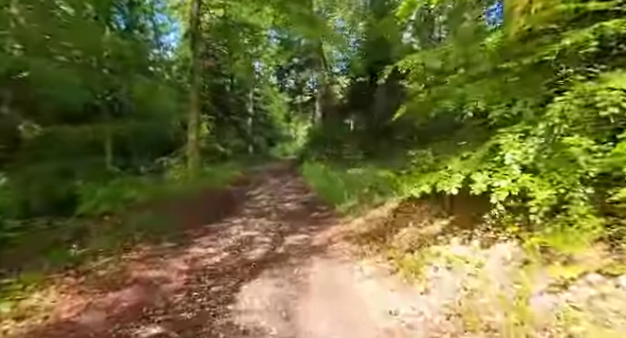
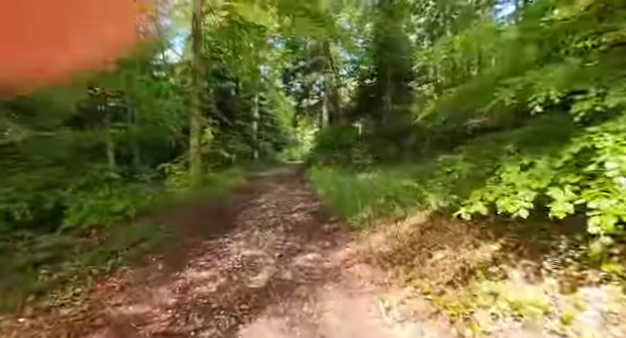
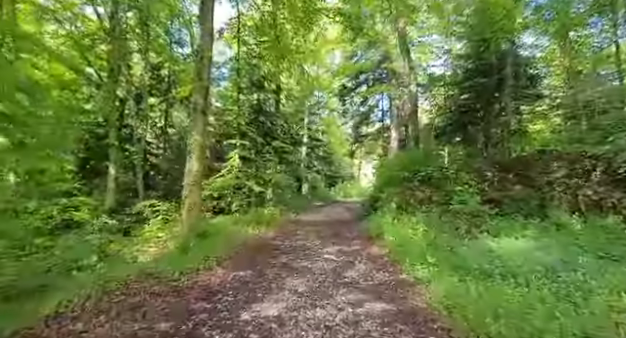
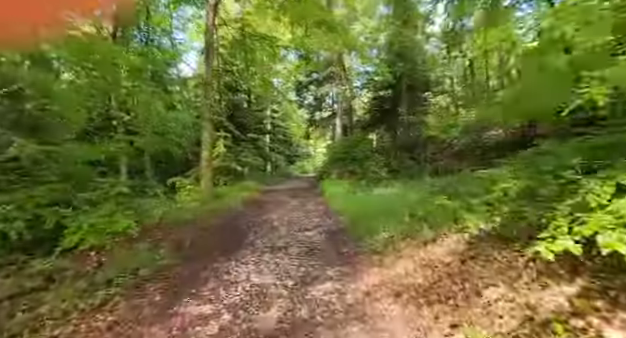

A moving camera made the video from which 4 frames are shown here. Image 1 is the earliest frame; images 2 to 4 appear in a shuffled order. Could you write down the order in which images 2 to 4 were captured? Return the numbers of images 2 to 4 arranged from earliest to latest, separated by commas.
2, 4, 3
